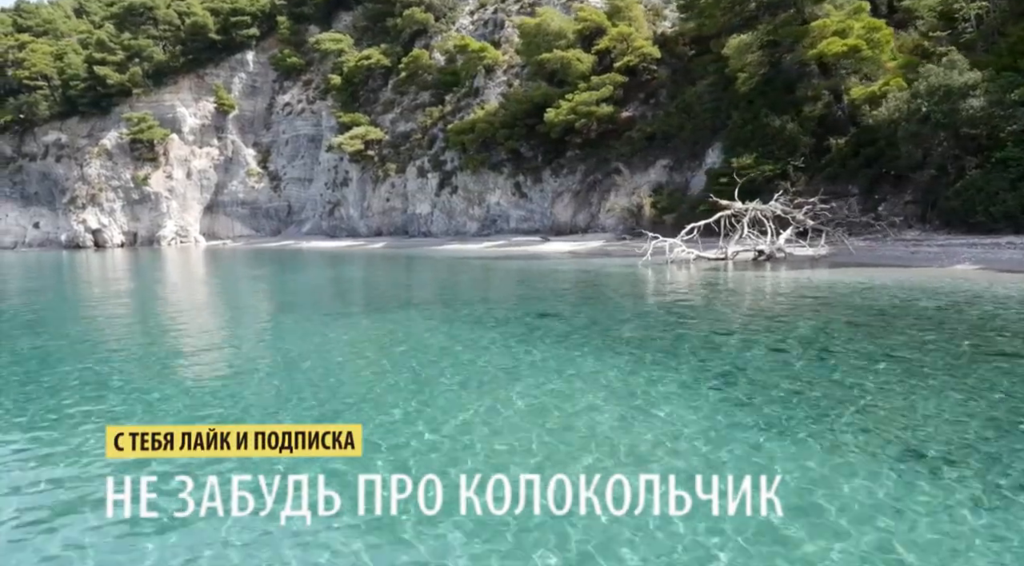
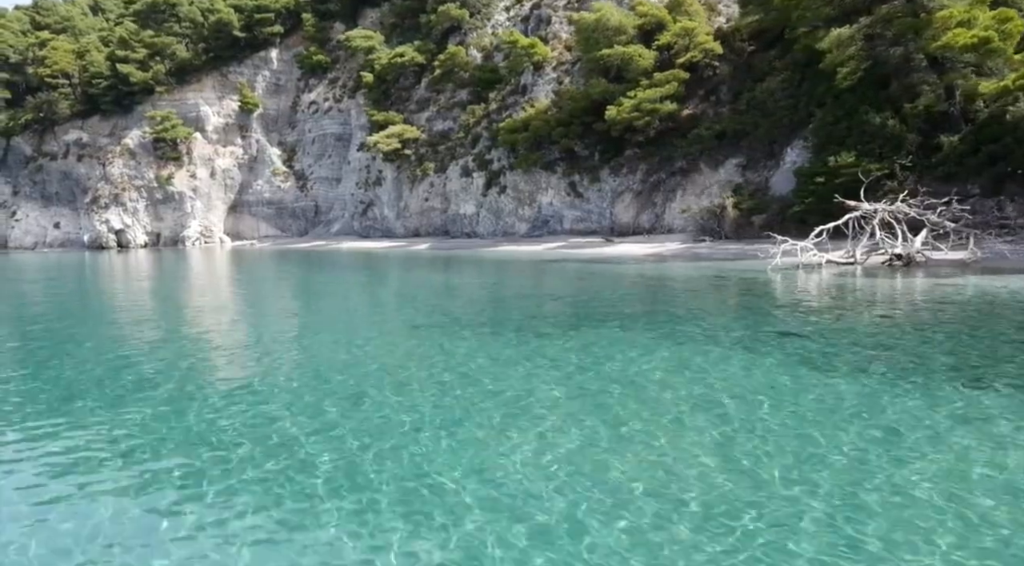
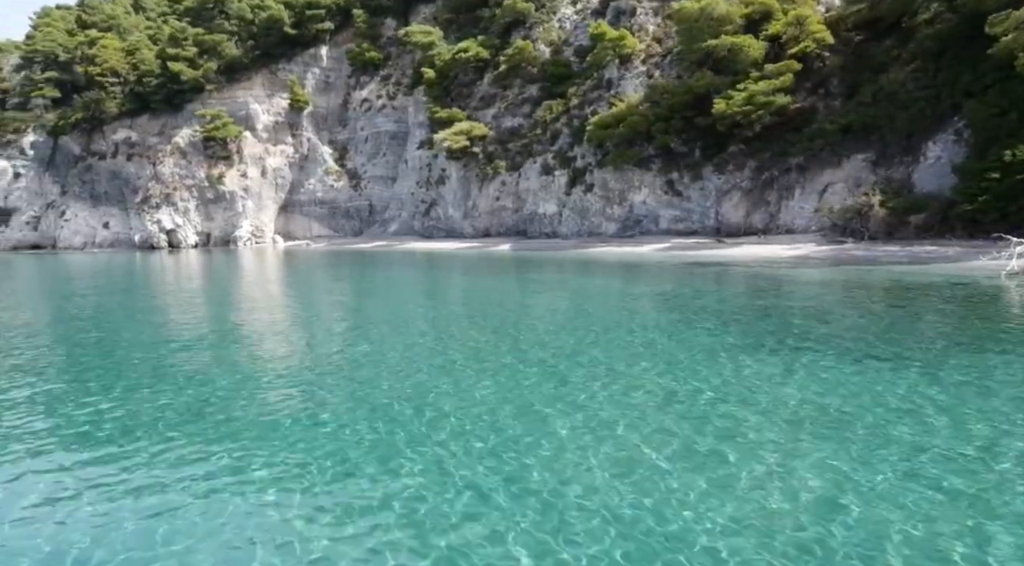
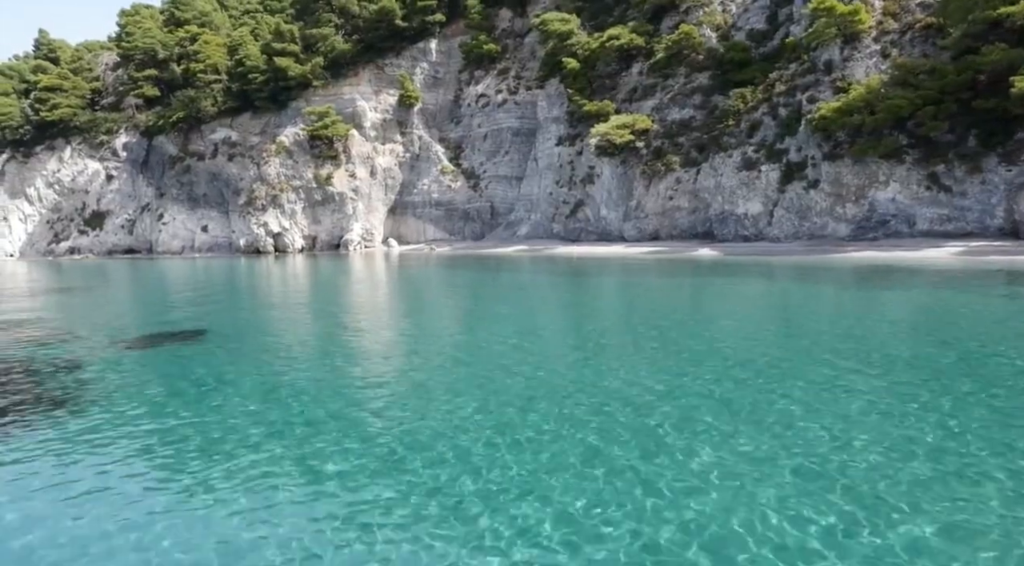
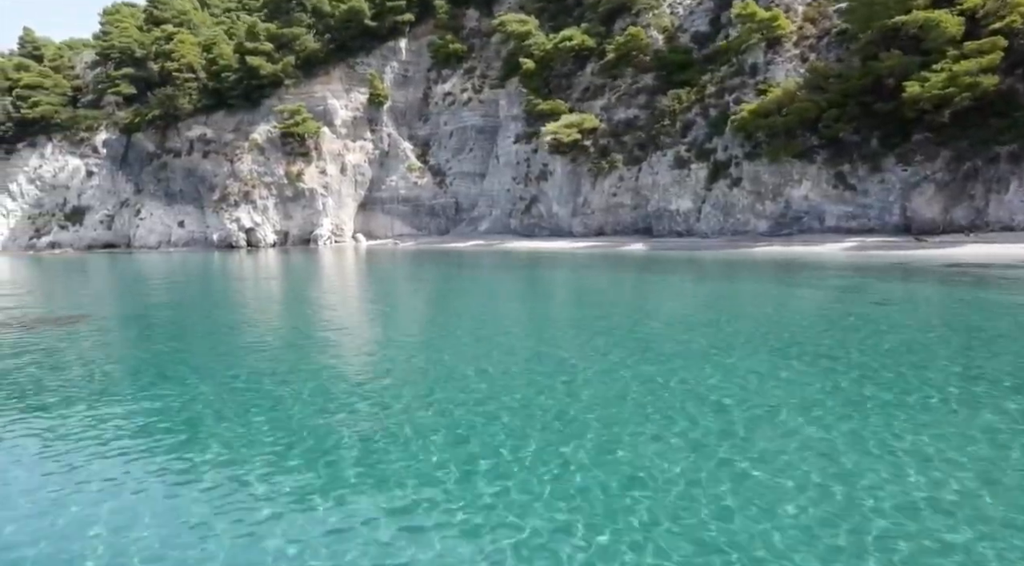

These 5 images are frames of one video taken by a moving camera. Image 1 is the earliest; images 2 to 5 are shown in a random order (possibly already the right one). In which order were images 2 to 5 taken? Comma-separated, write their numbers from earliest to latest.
2, 3, 5, 4
